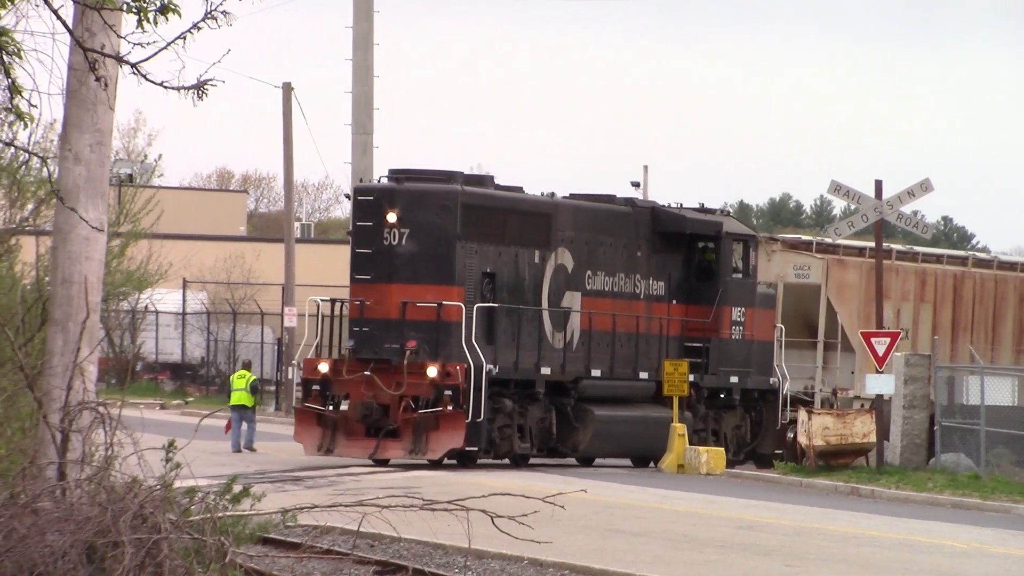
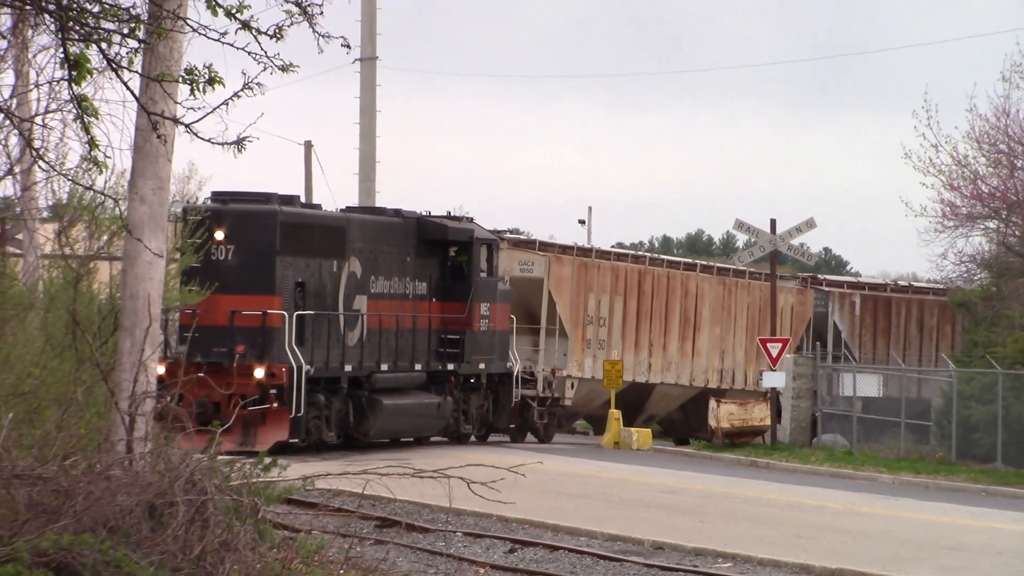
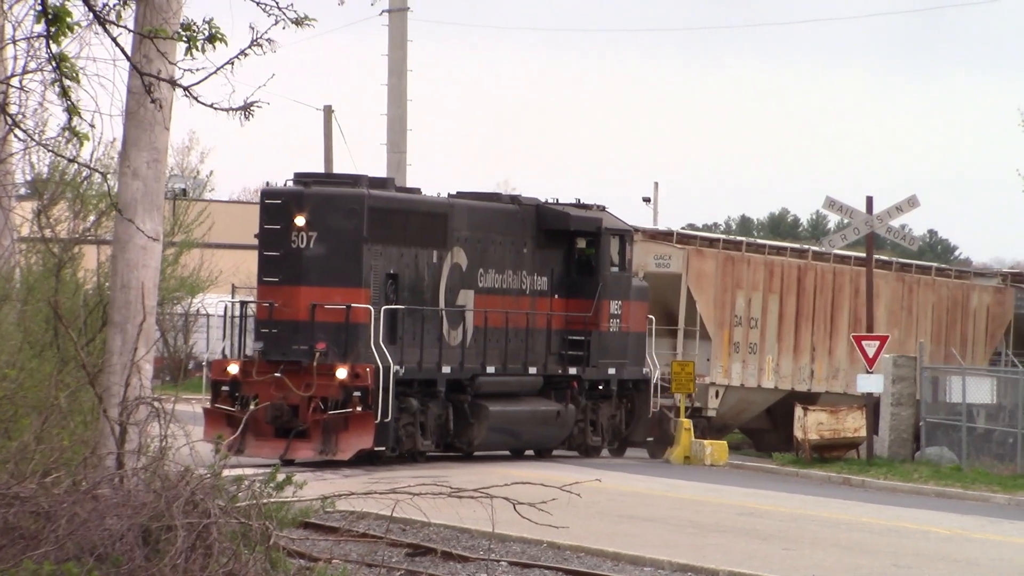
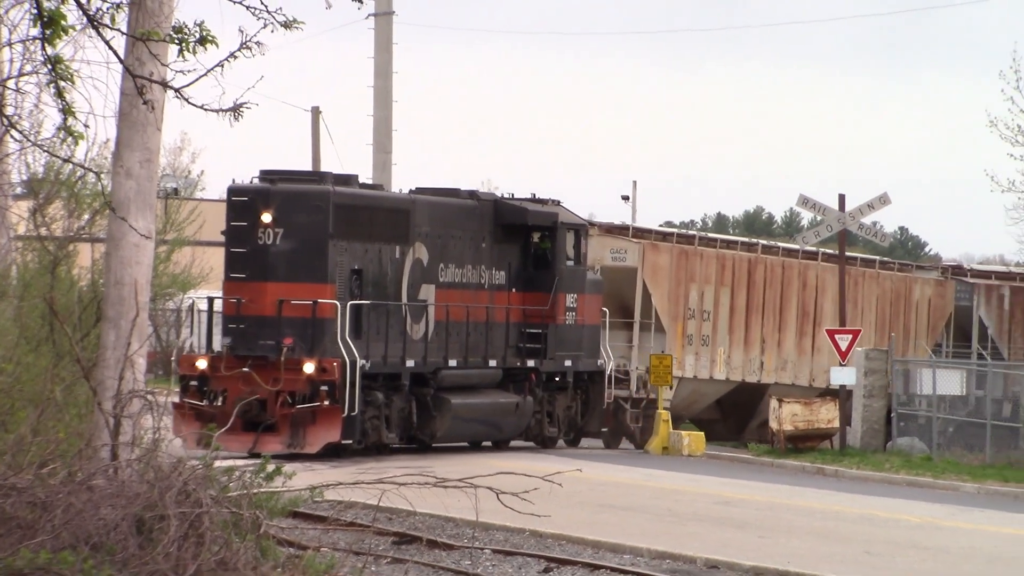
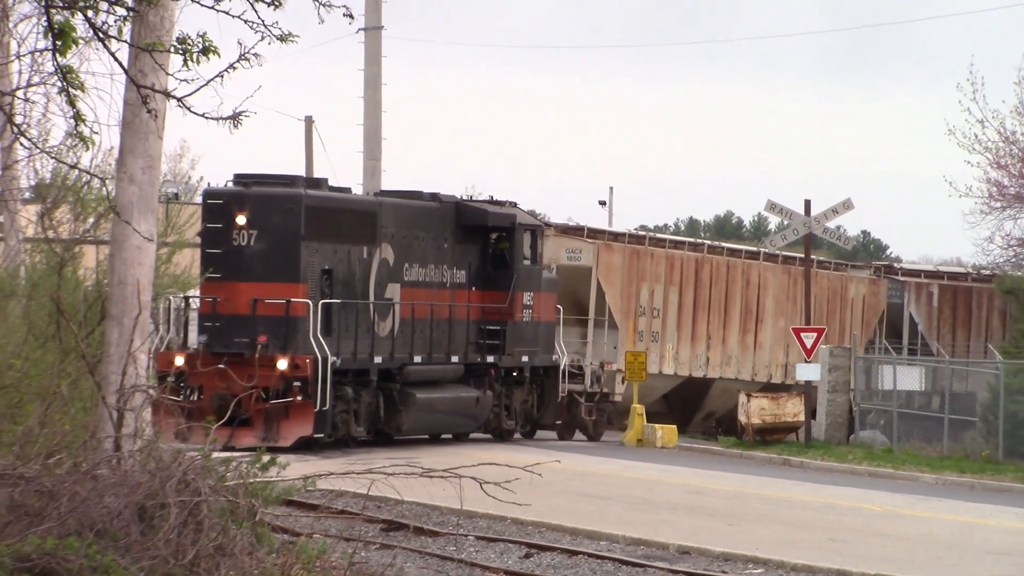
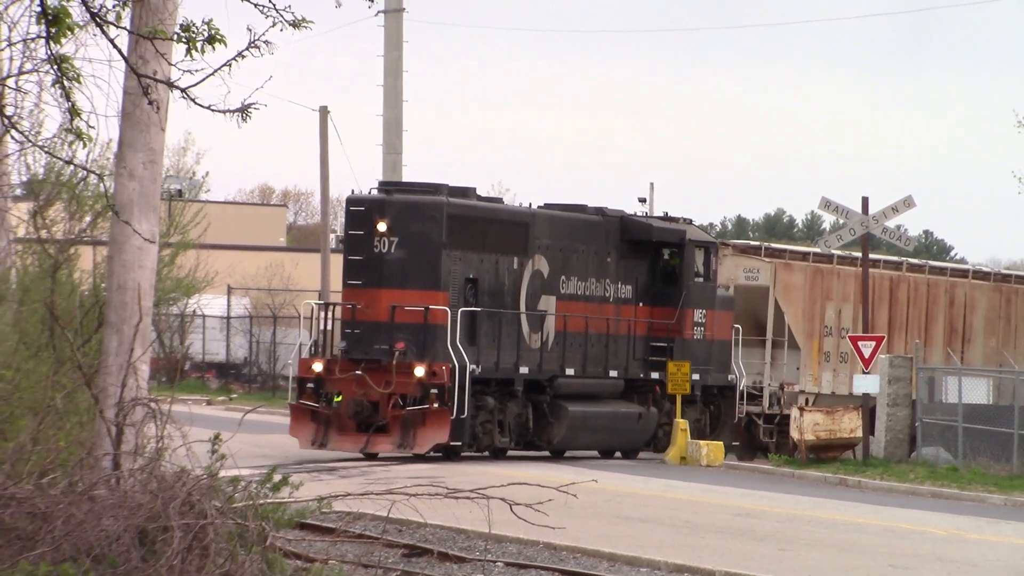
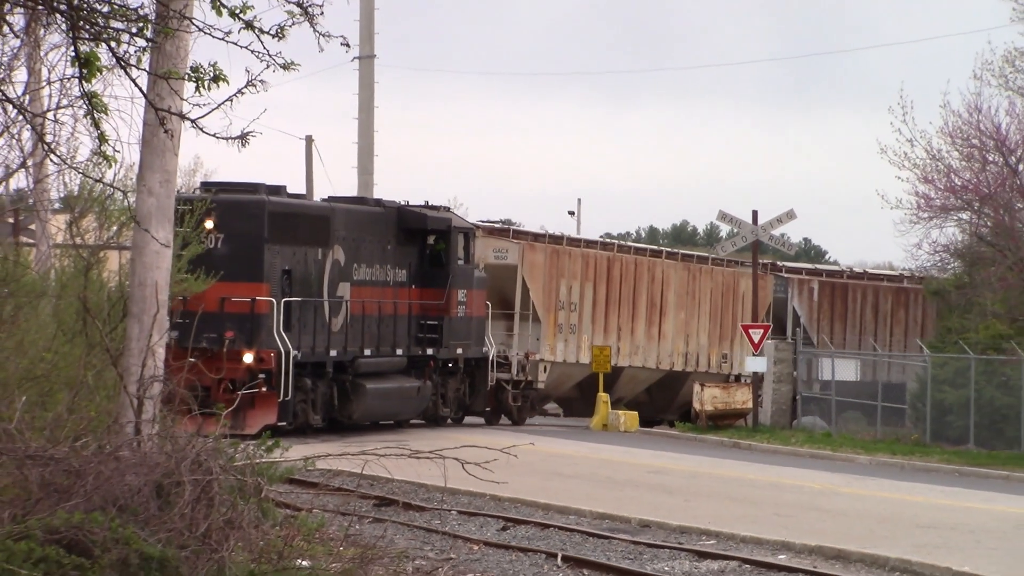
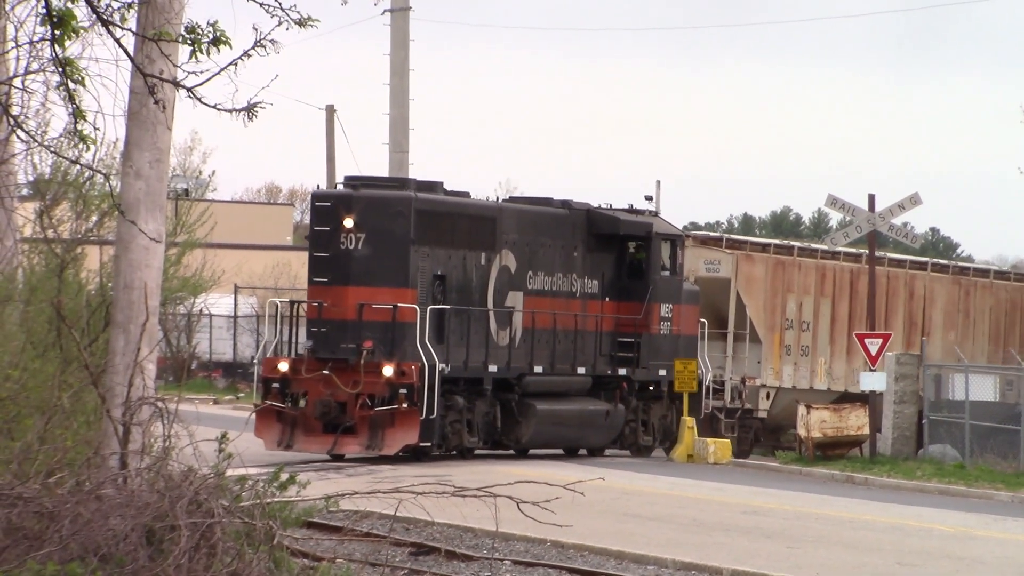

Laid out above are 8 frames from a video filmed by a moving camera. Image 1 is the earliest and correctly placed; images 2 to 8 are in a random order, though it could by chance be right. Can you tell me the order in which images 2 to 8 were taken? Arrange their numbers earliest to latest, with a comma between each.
6, 8, 3, 4, 5, 2, 7
